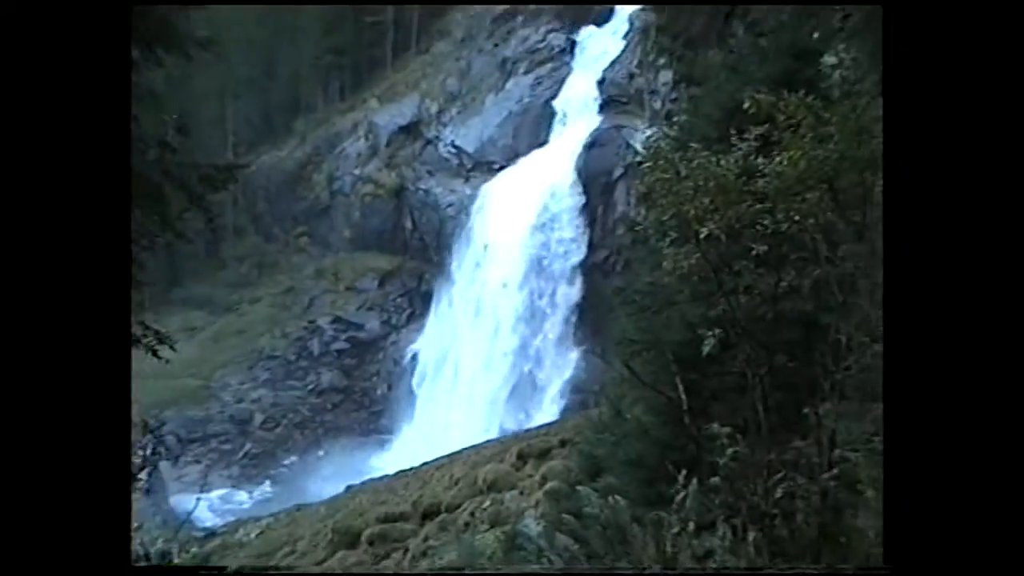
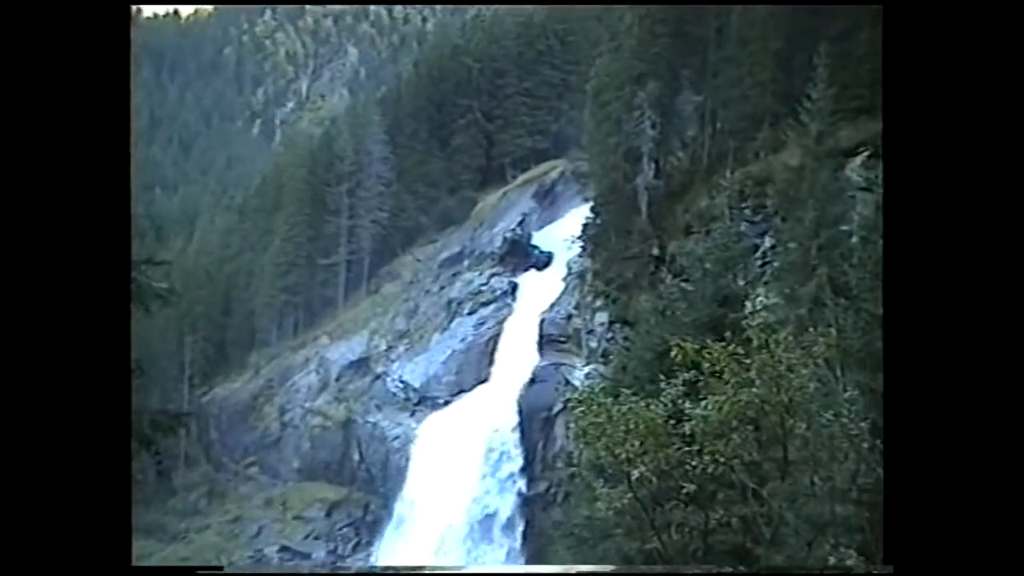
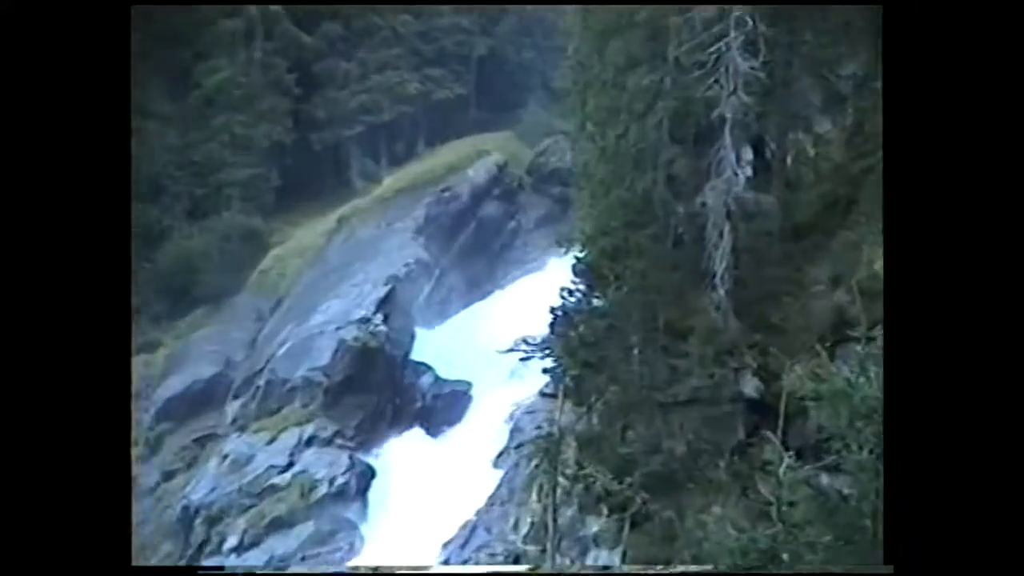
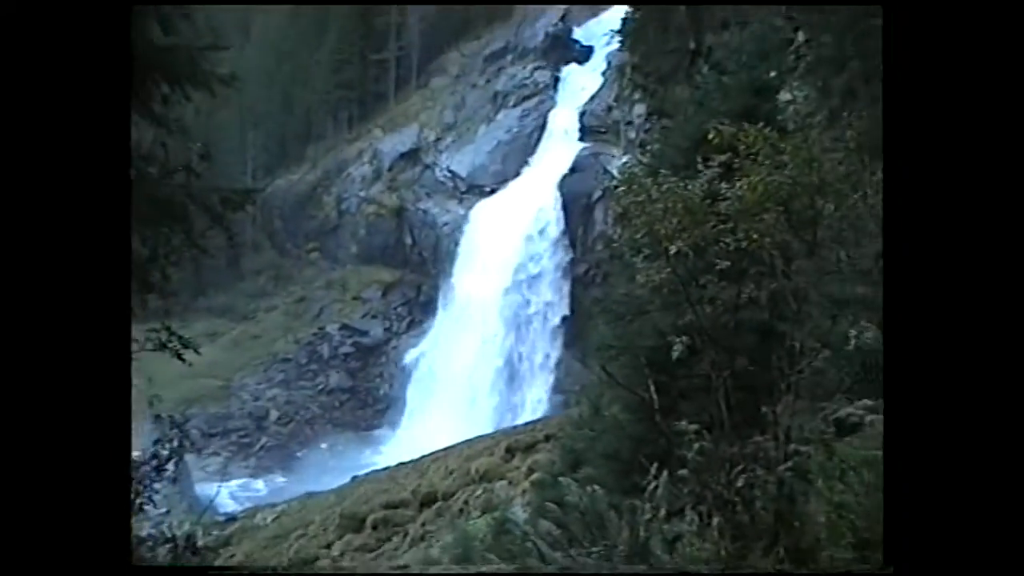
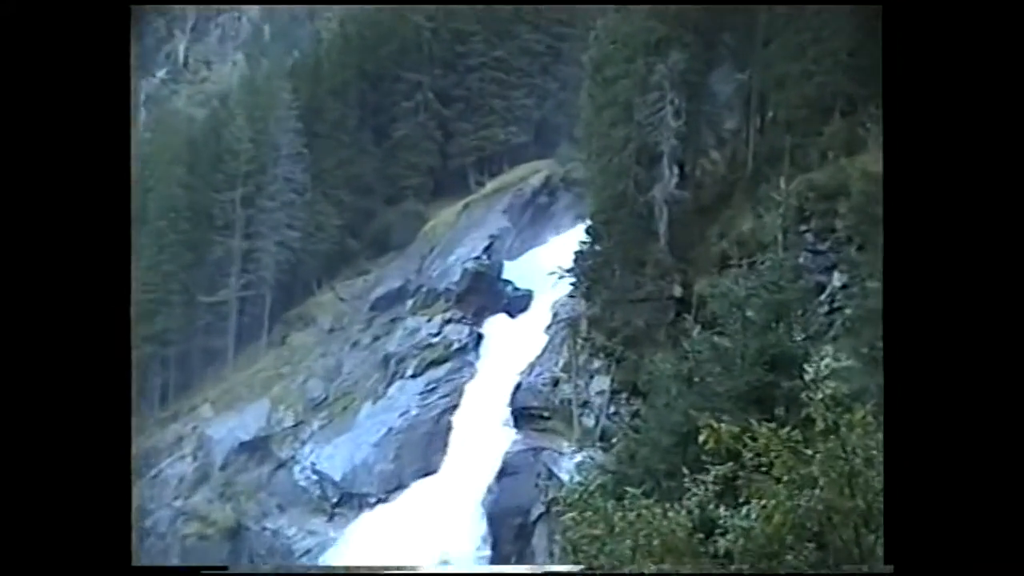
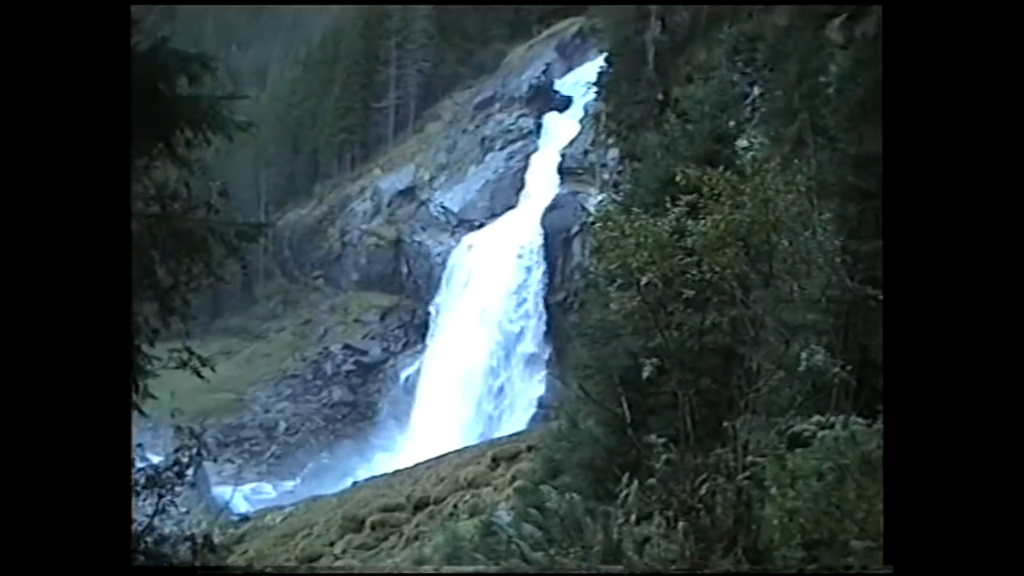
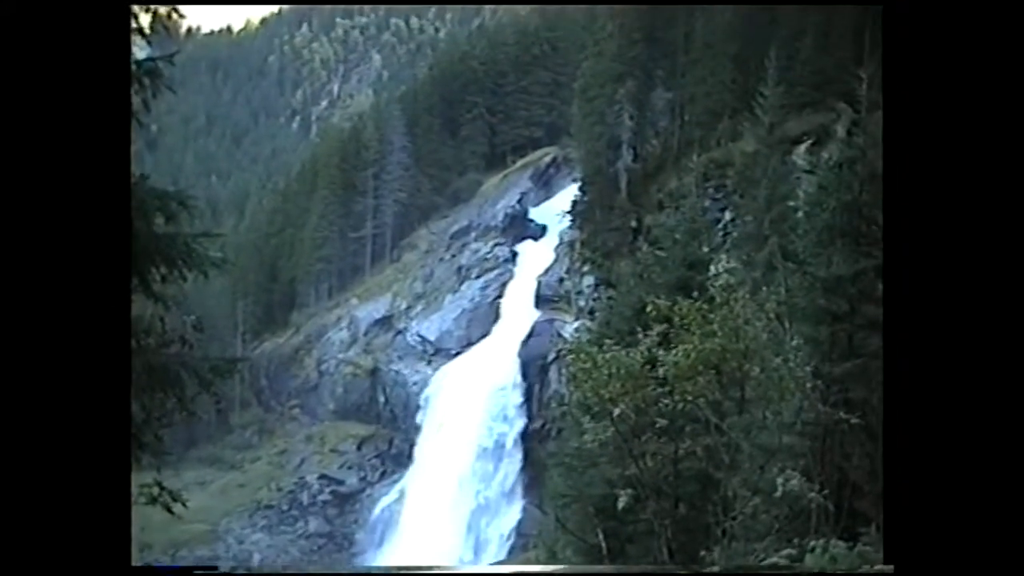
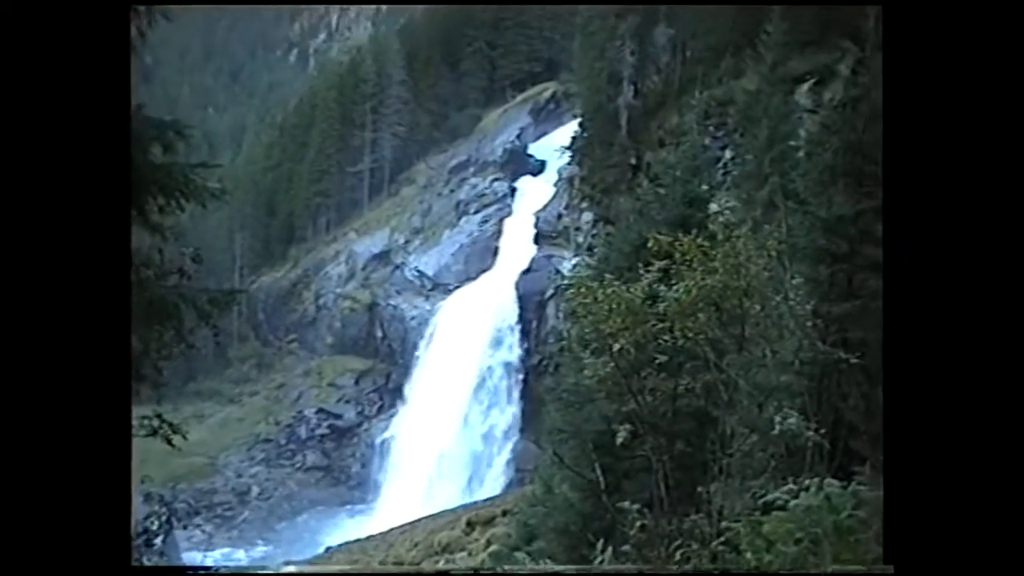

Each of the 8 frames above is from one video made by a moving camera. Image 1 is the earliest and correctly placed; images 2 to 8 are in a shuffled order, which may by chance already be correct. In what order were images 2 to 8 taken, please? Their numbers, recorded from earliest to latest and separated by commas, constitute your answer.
4, 6, 8, 7, 2, 5, 3
